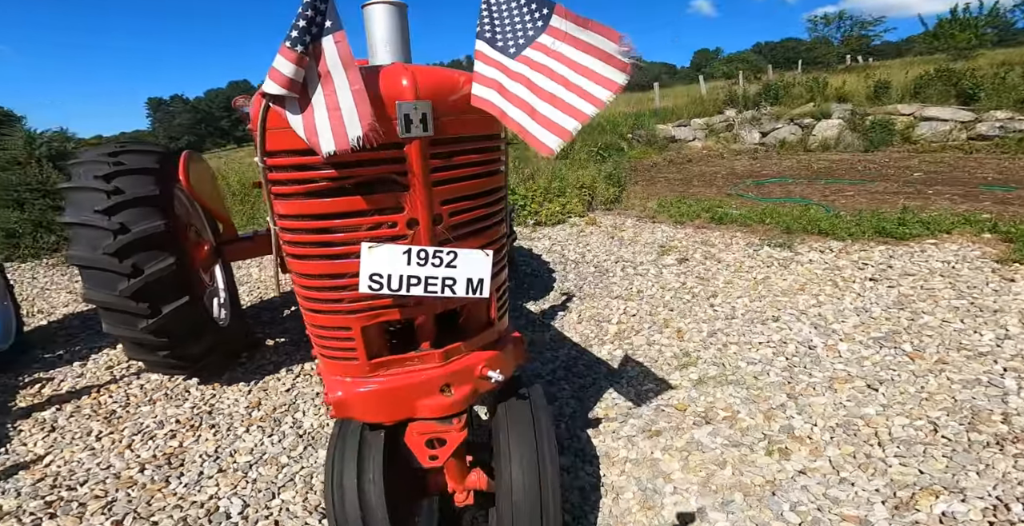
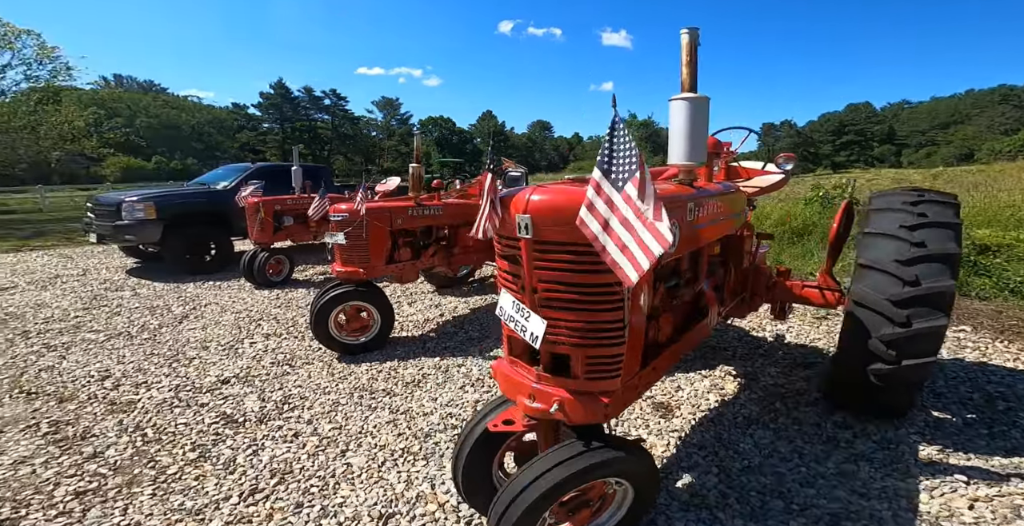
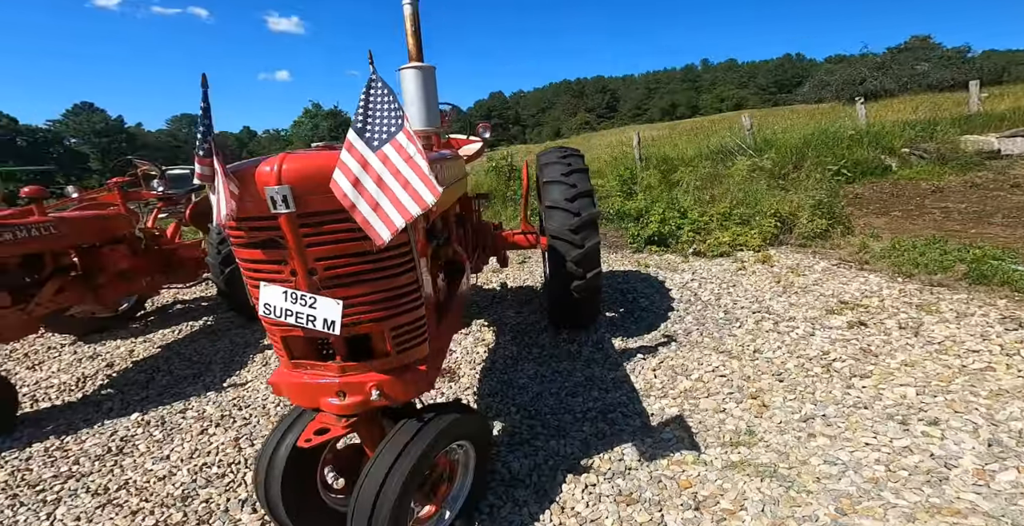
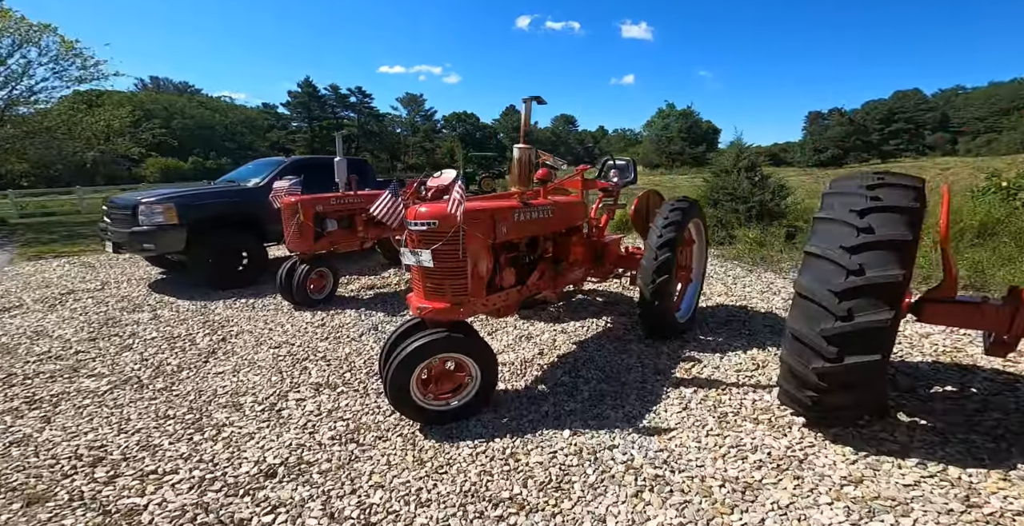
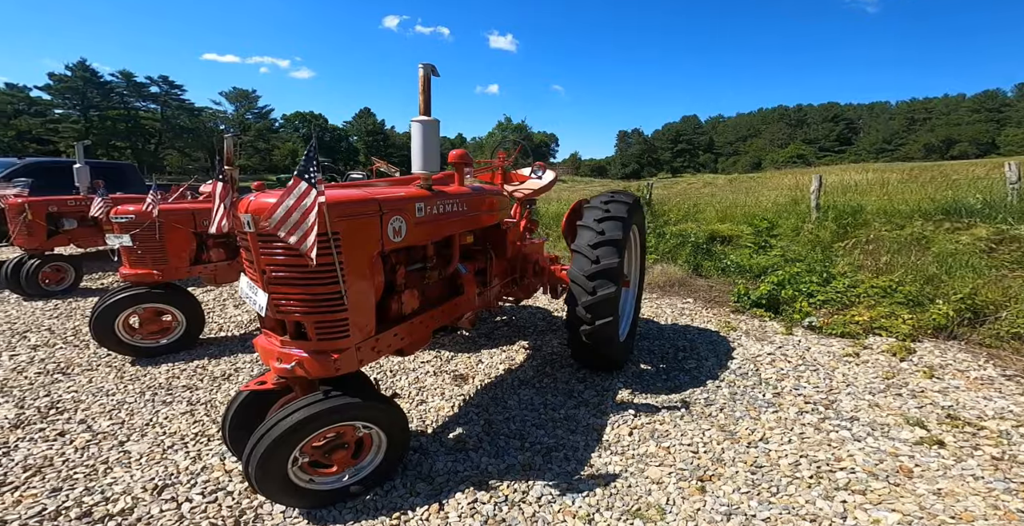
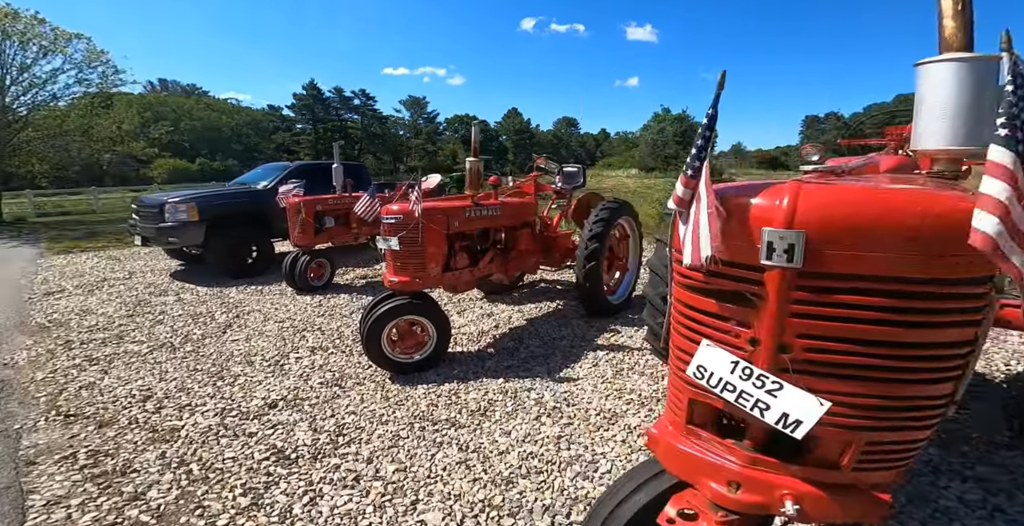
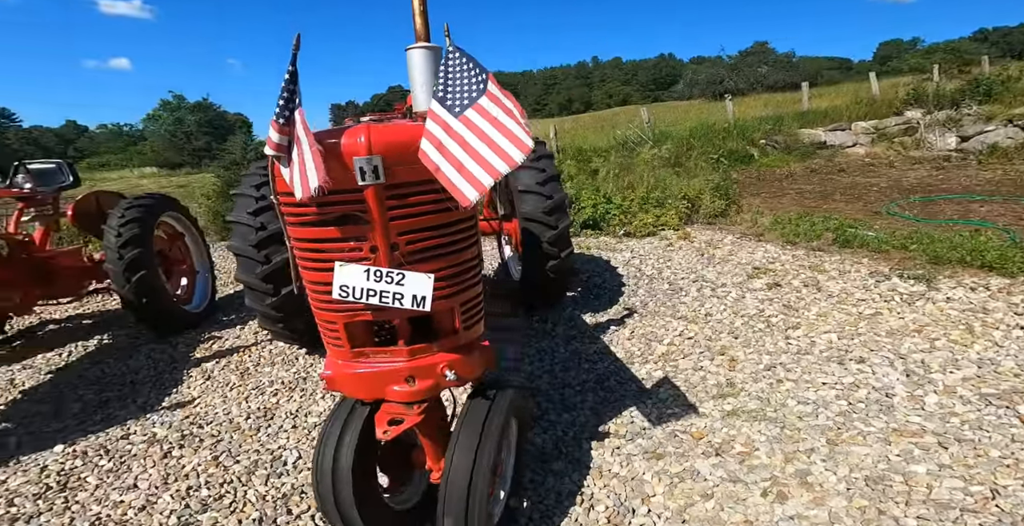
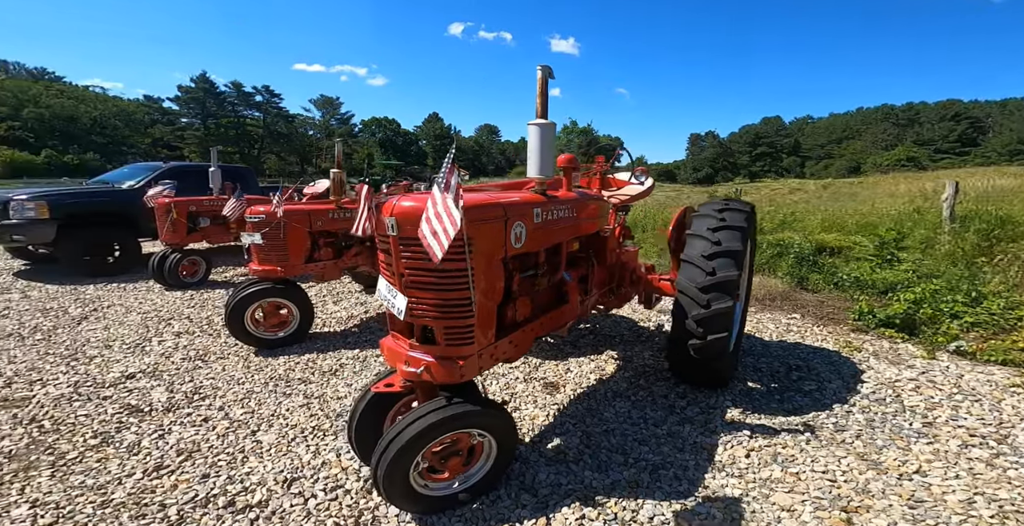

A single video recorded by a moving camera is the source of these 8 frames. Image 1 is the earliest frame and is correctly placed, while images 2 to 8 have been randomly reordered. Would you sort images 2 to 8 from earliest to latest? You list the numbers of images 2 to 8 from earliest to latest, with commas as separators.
7, 3, 5, 8, 2, 6, 4
